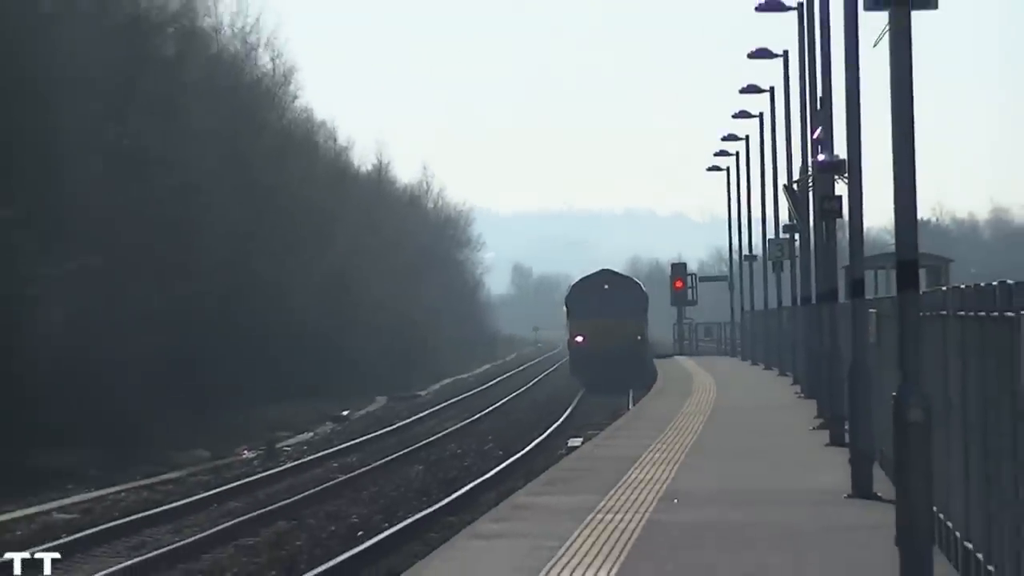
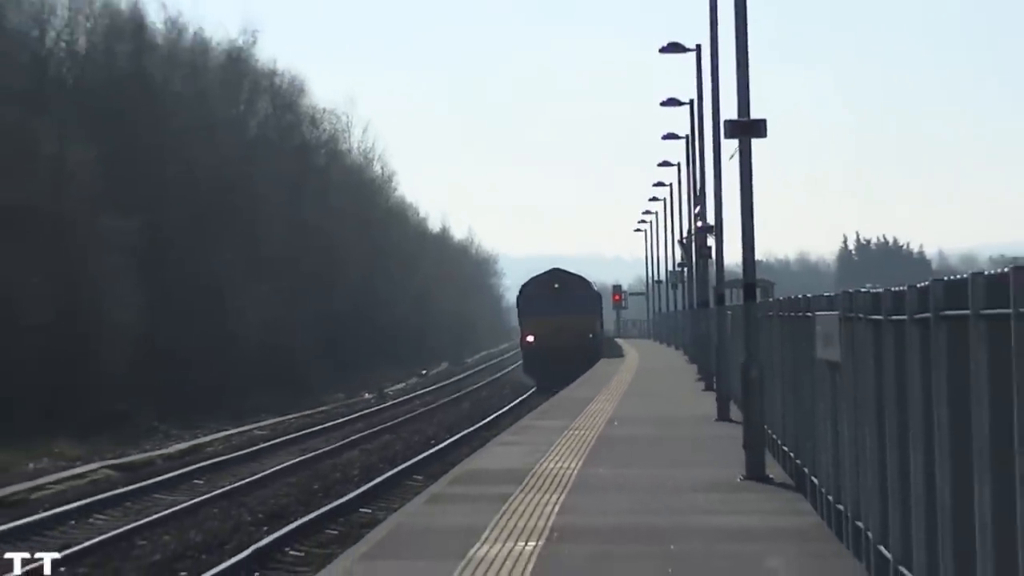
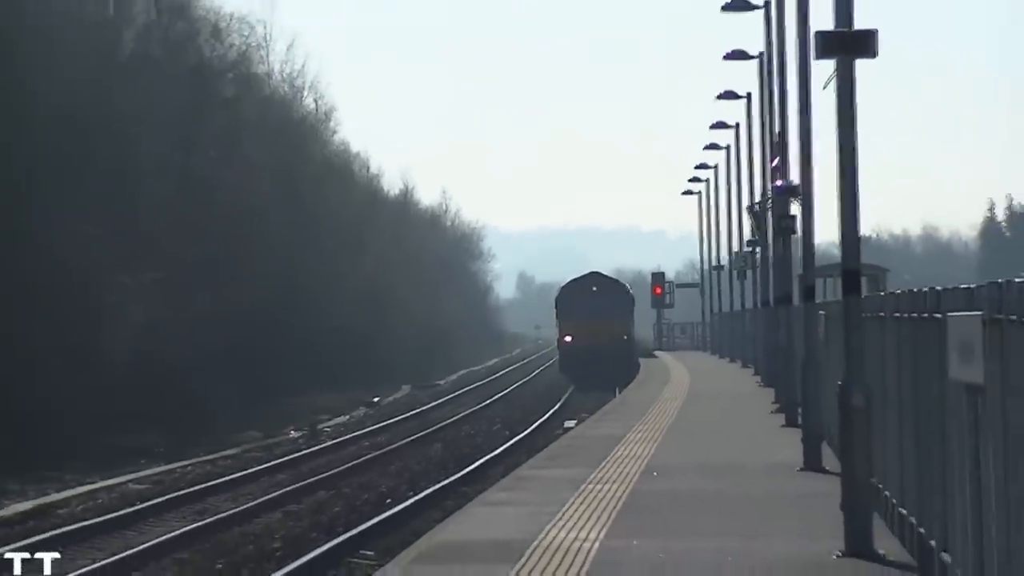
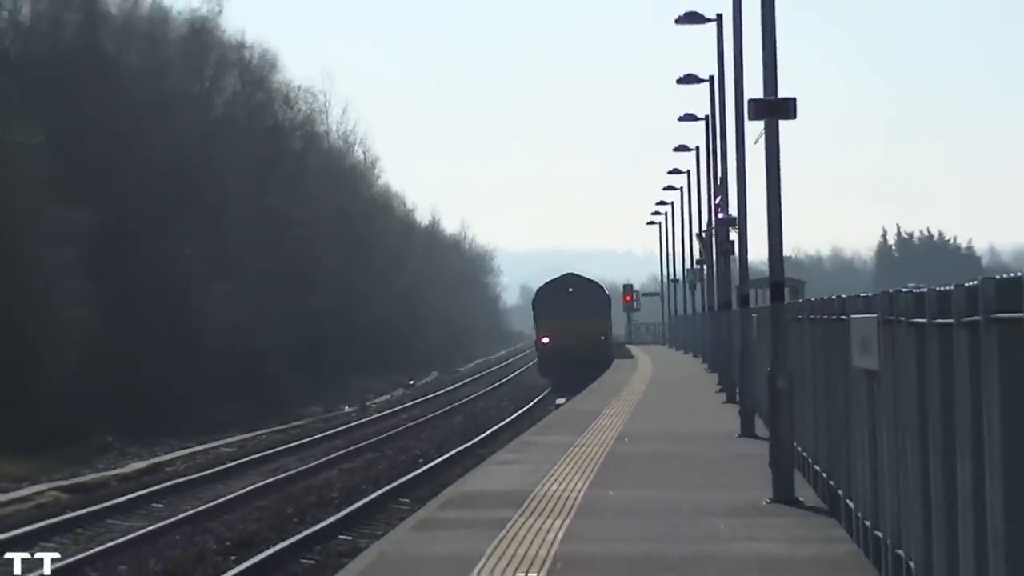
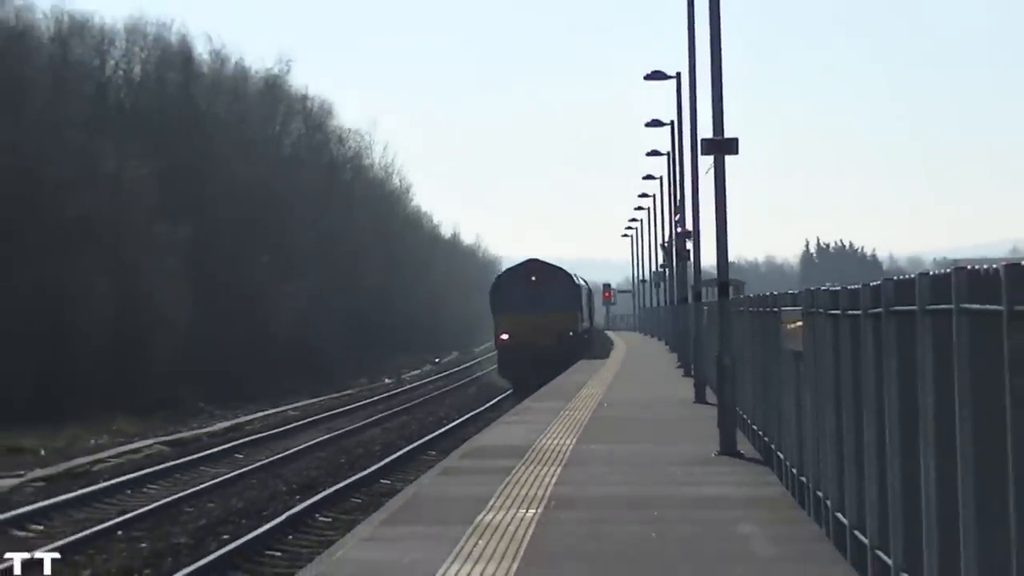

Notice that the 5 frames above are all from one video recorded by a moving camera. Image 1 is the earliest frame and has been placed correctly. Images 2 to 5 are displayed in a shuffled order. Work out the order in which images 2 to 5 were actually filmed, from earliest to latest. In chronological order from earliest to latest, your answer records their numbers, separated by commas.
3, 4, 2, 5
